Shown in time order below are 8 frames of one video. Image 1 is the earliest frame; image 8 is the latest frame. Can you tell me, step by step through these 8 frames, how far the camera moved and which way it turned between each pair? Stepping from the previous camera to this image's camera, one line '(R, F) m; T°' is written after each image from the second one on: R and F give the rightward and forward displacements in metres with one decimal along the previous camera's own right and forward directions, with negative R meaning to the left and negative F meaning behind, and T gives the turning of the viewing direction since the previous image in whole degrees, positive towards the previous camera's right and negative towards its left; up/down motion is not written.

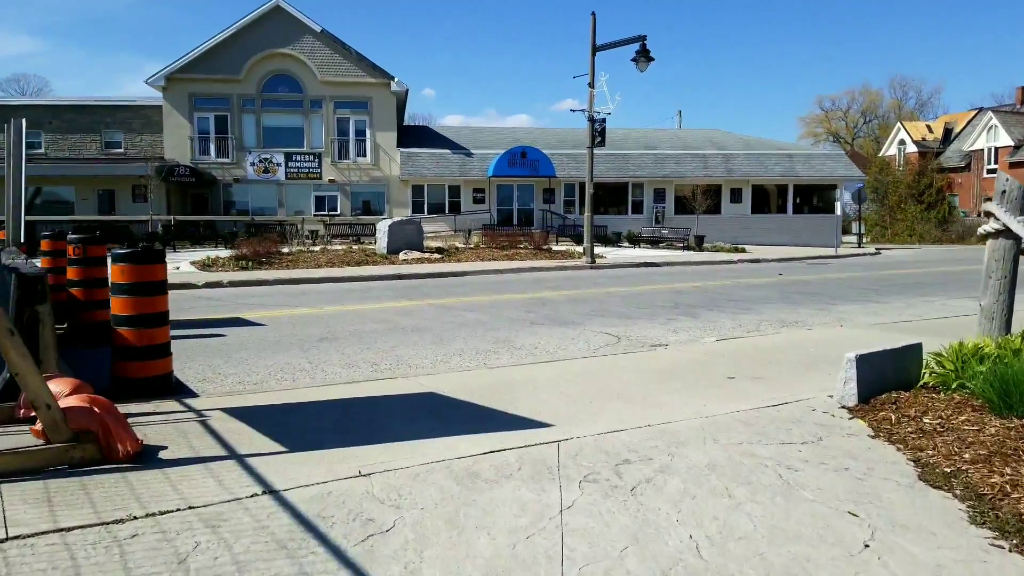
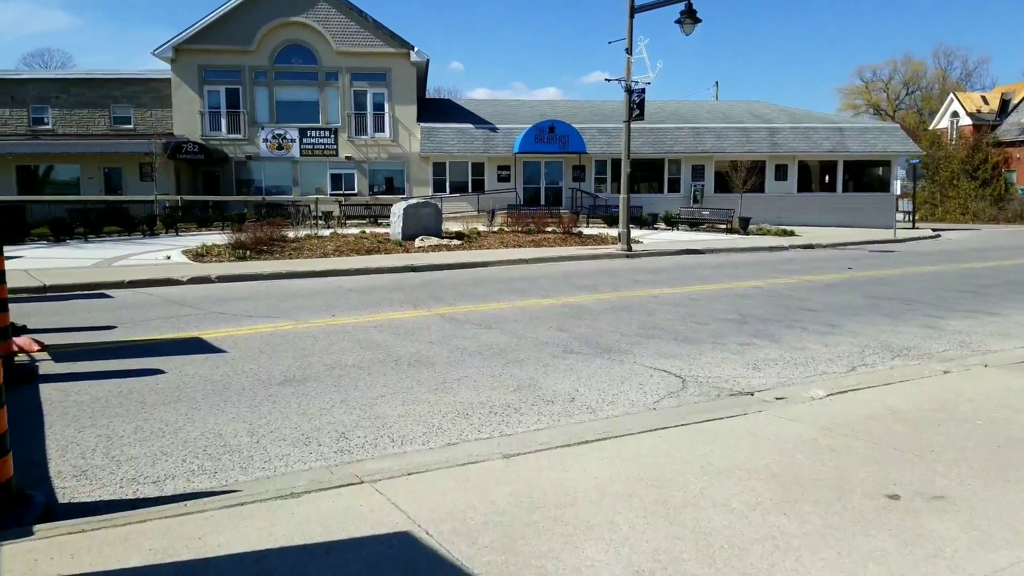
(0.0, +2.2) m; -2°
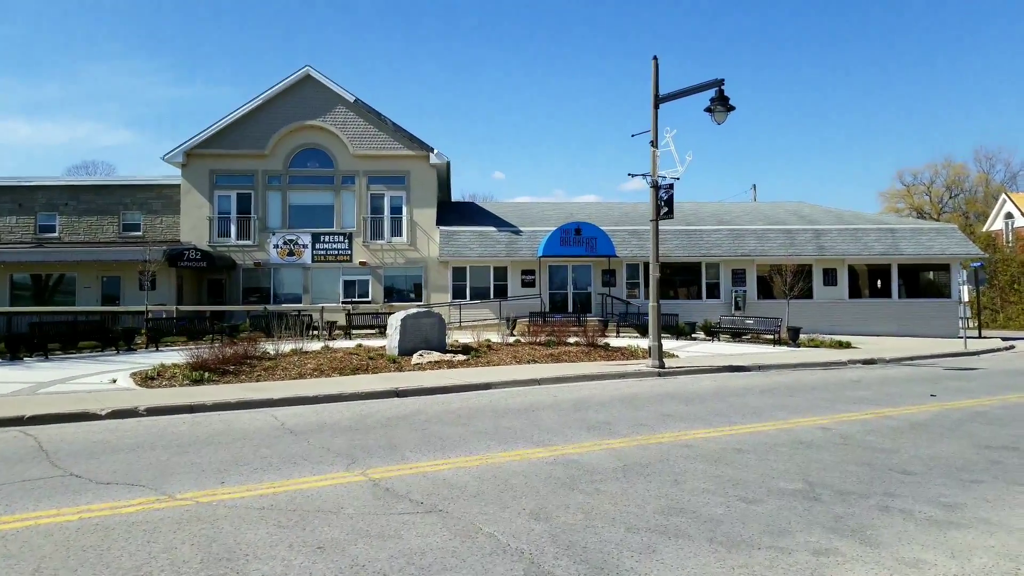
(+0.7, +2.7) m; -3°
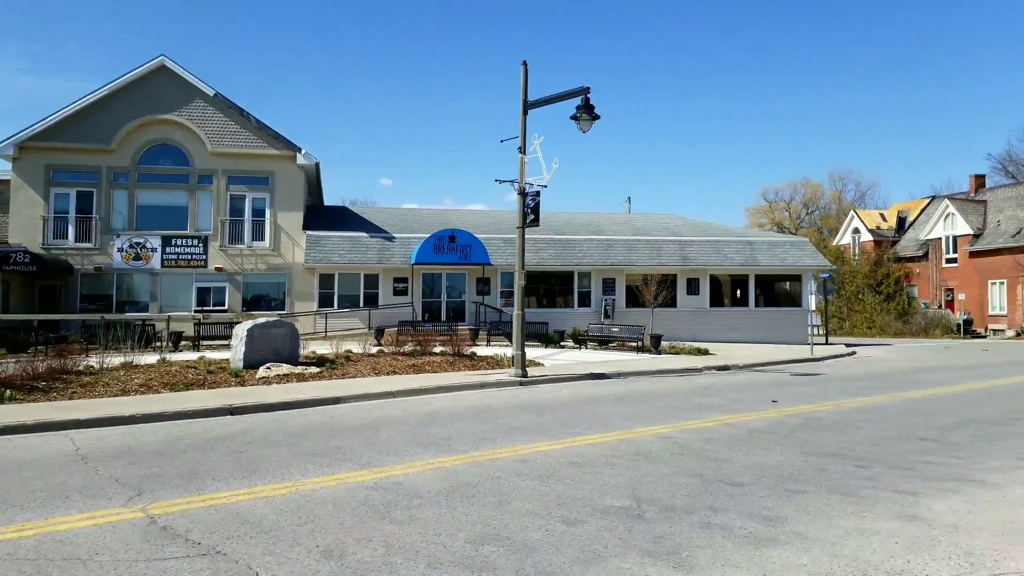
(+0.6, +0.5) m; +9°
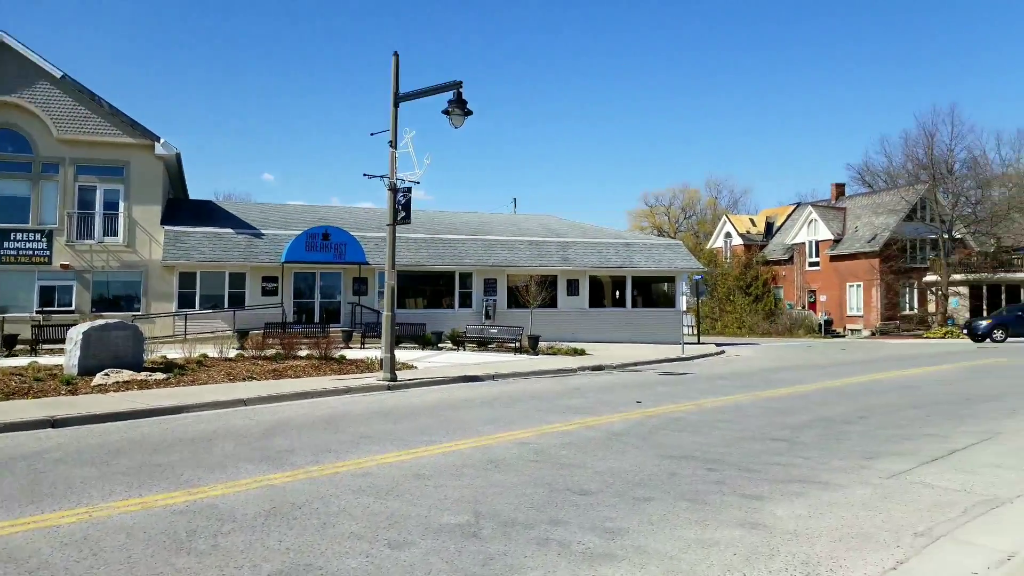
(+0.5, +0.5) m; +8°
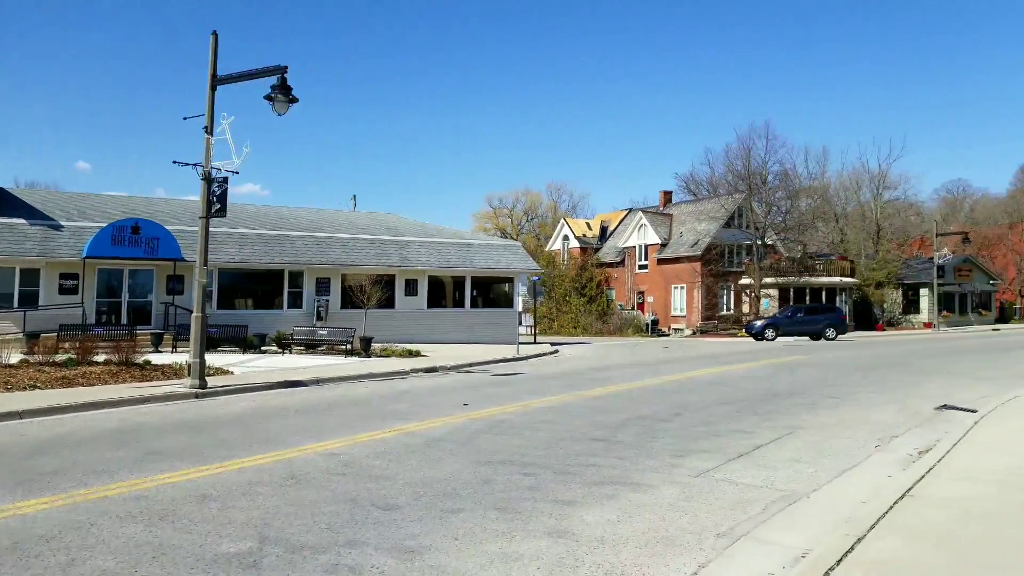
(+0.4, +0.4) m; +11°
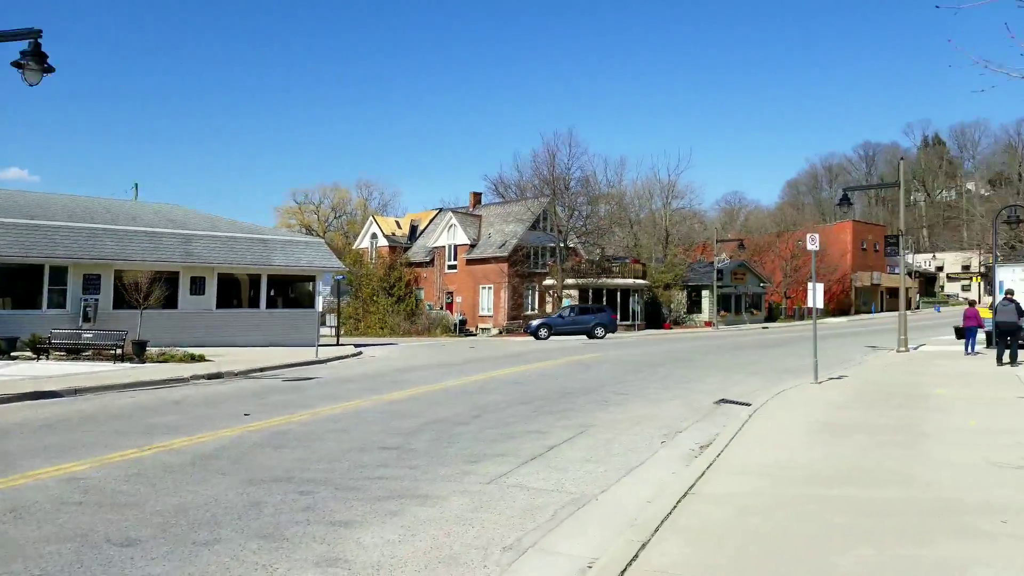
(+0.3, +0.4) m; +14°
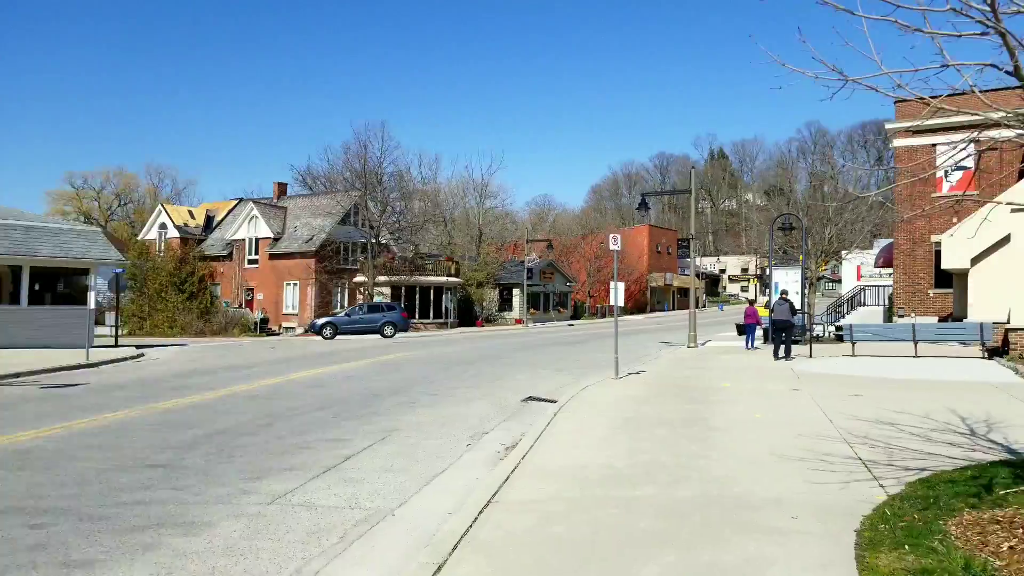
(+0.2, +0.5) m; +14°
